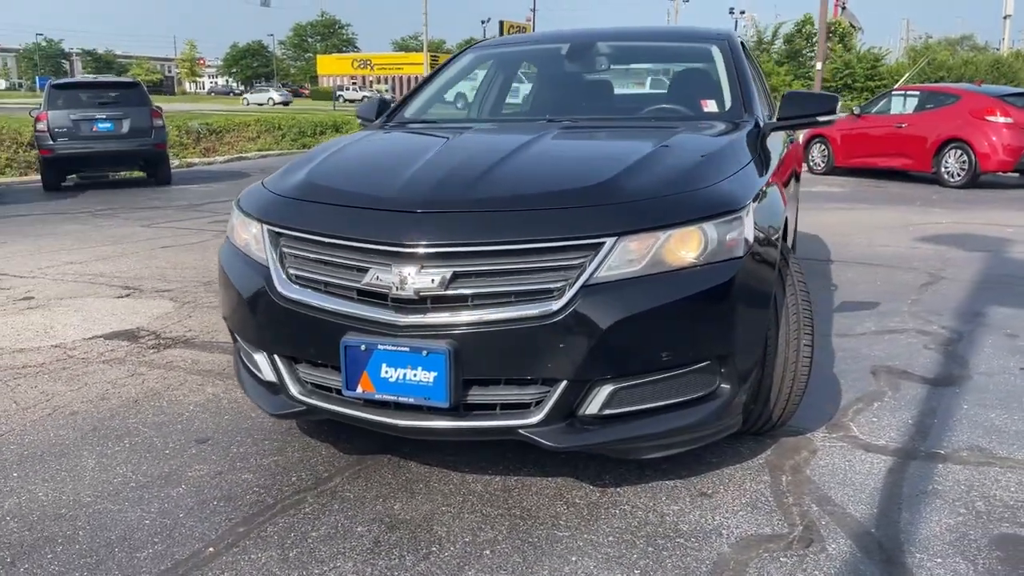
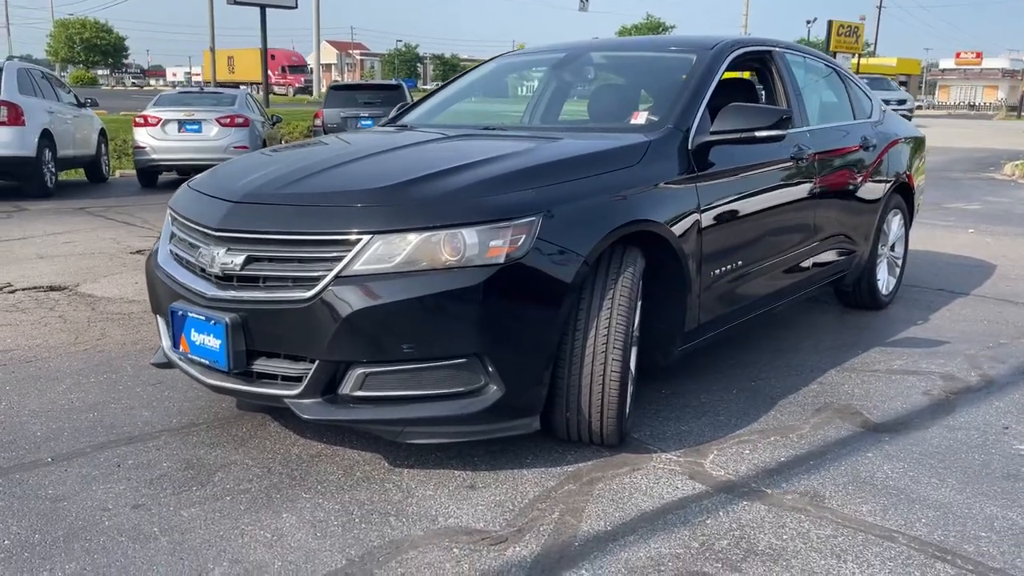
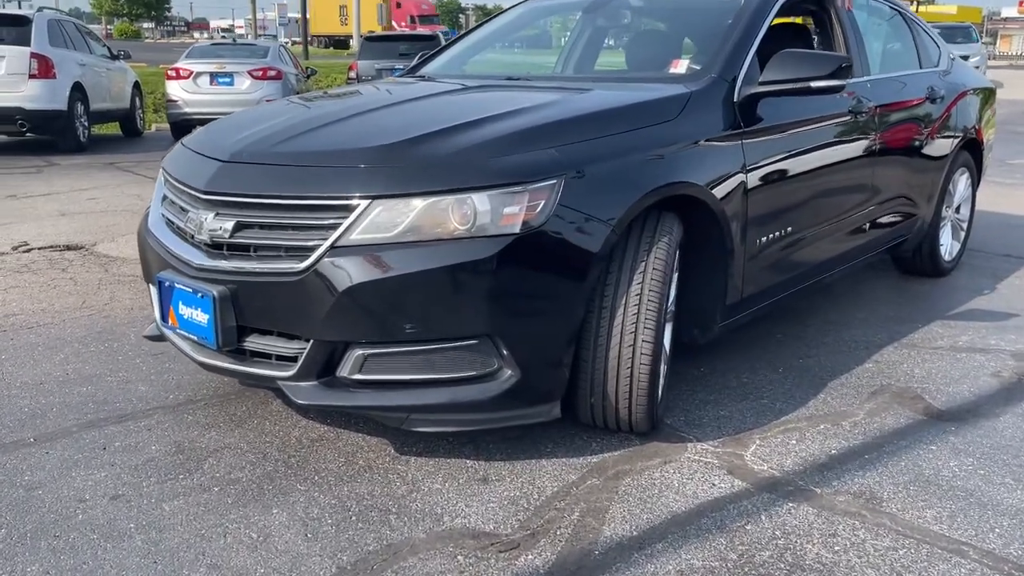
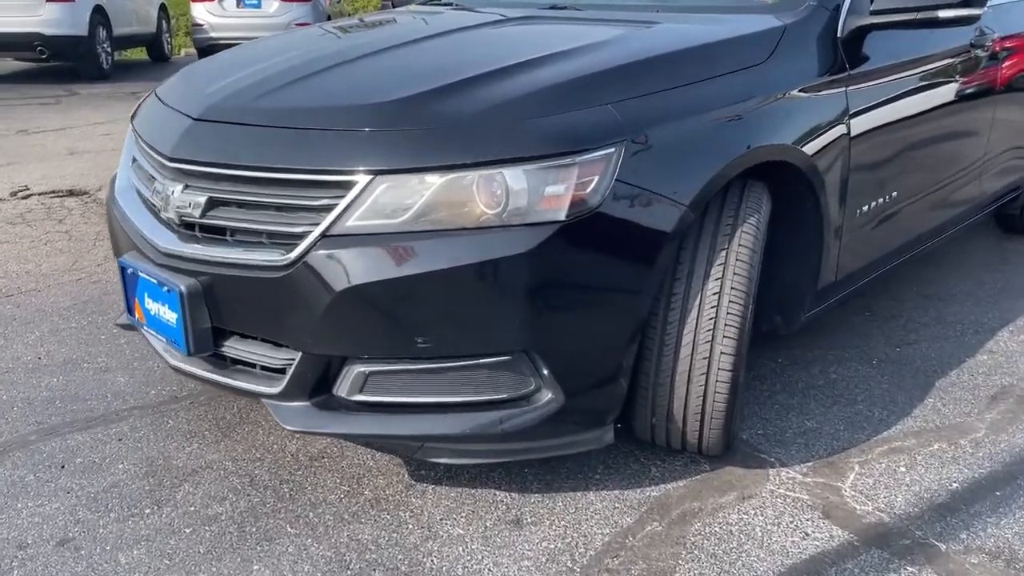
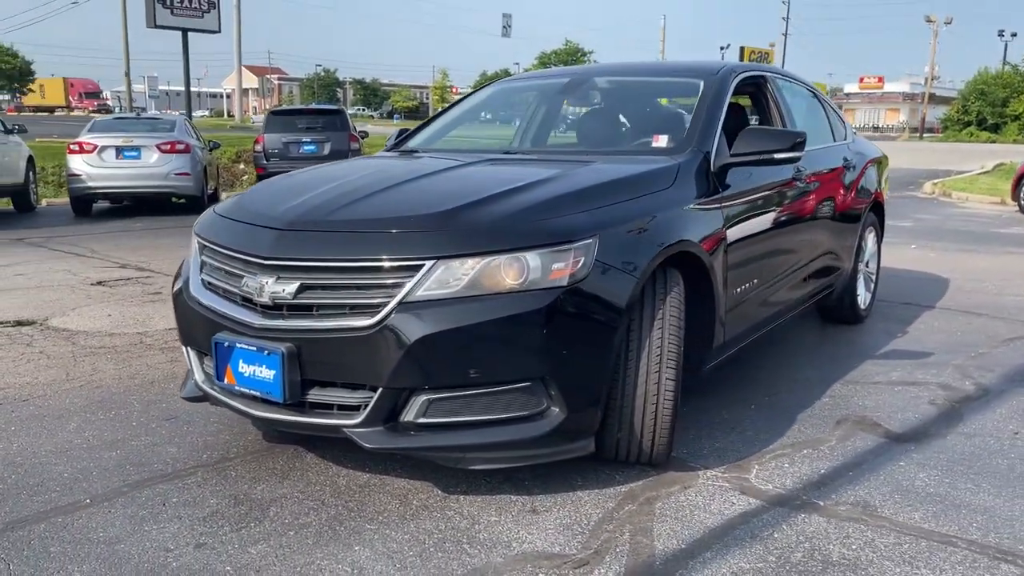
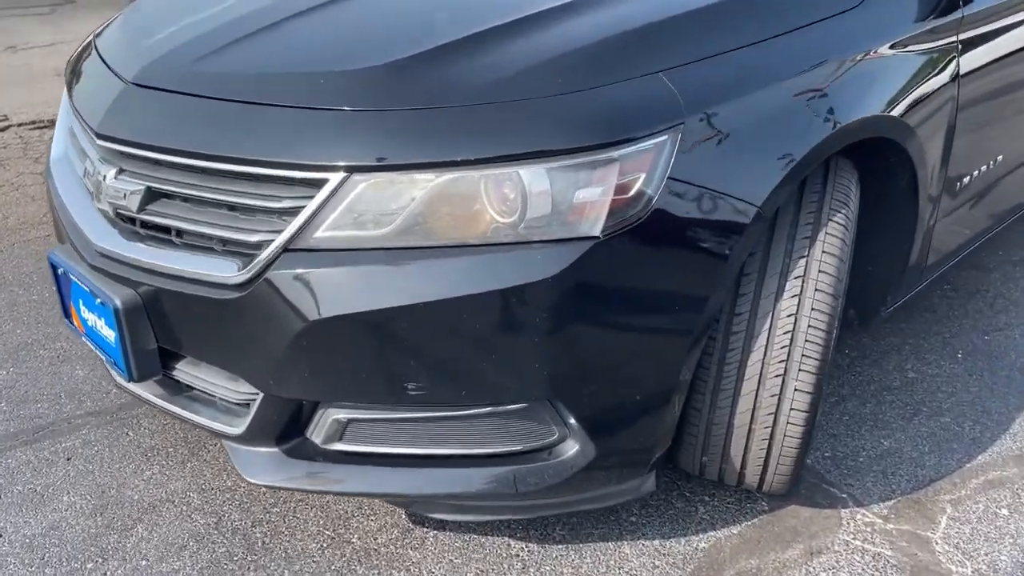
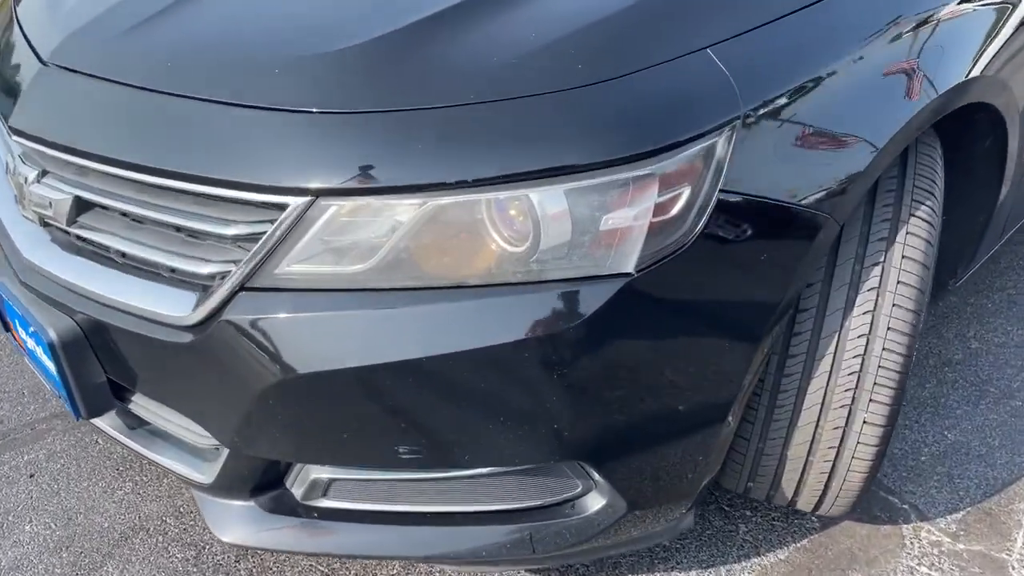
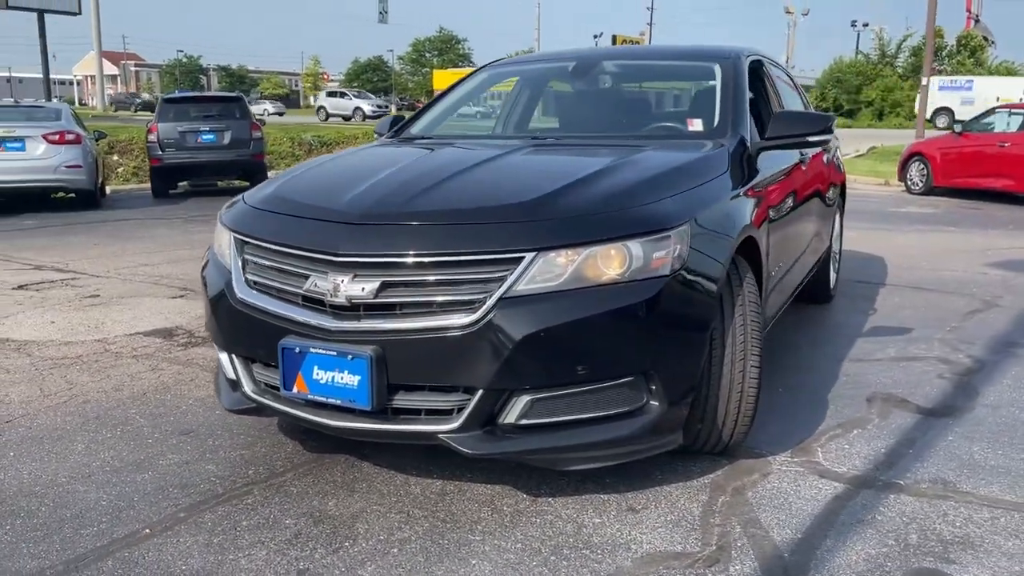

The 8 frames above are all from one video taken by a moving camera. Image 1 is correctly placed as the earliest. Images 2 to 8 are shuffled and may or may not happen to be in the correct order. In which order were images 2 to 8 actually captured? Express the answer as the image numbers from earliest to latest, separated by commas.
8, 5, 2, 3, 4, 6, 7
